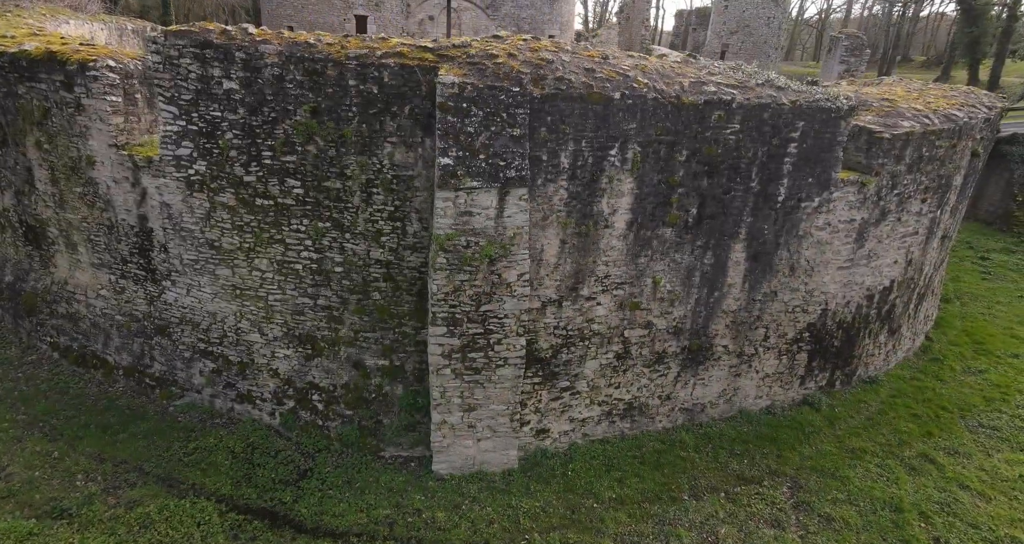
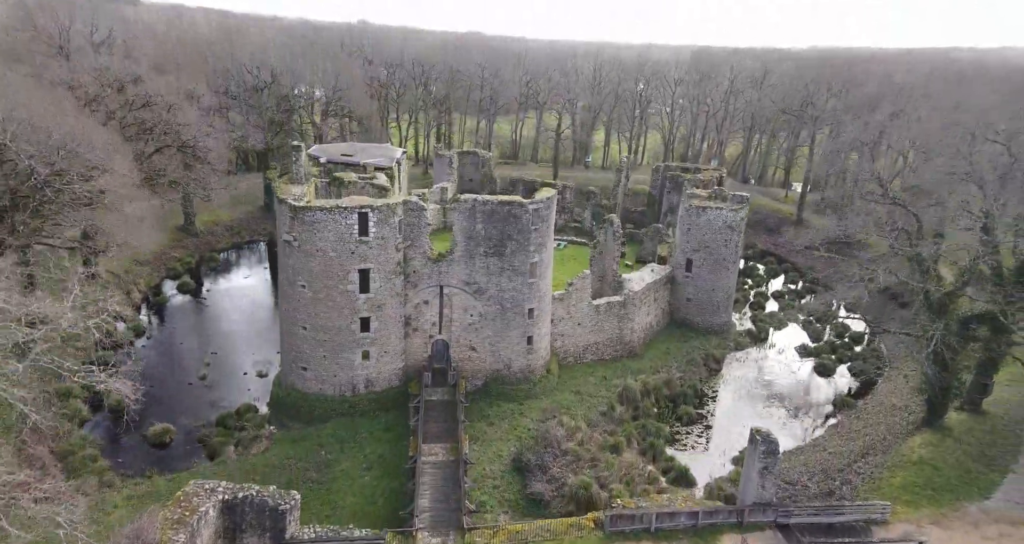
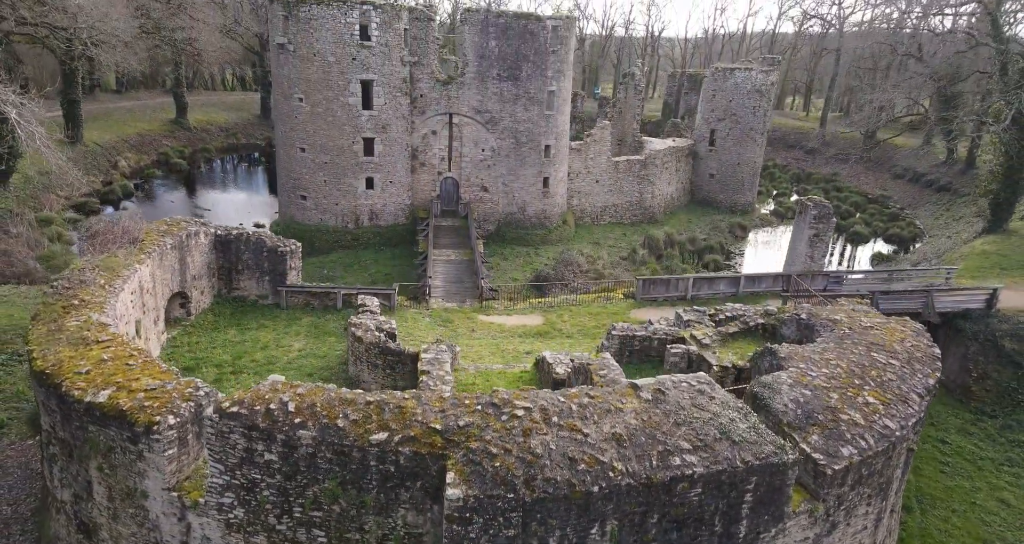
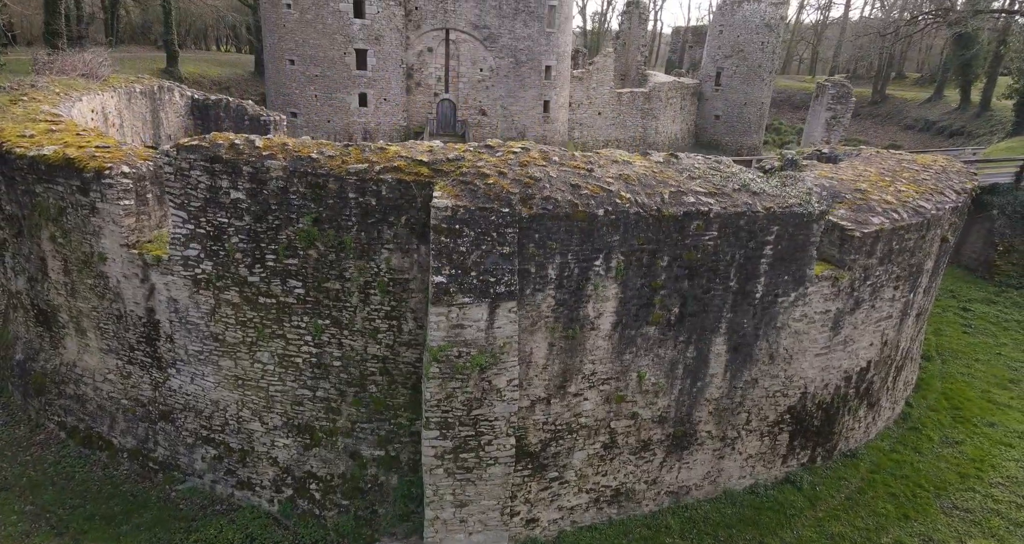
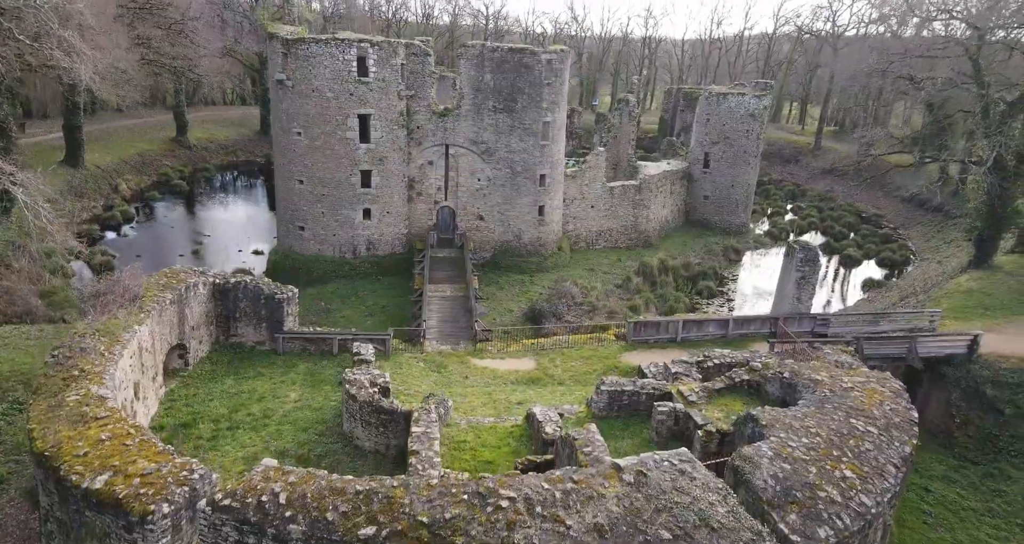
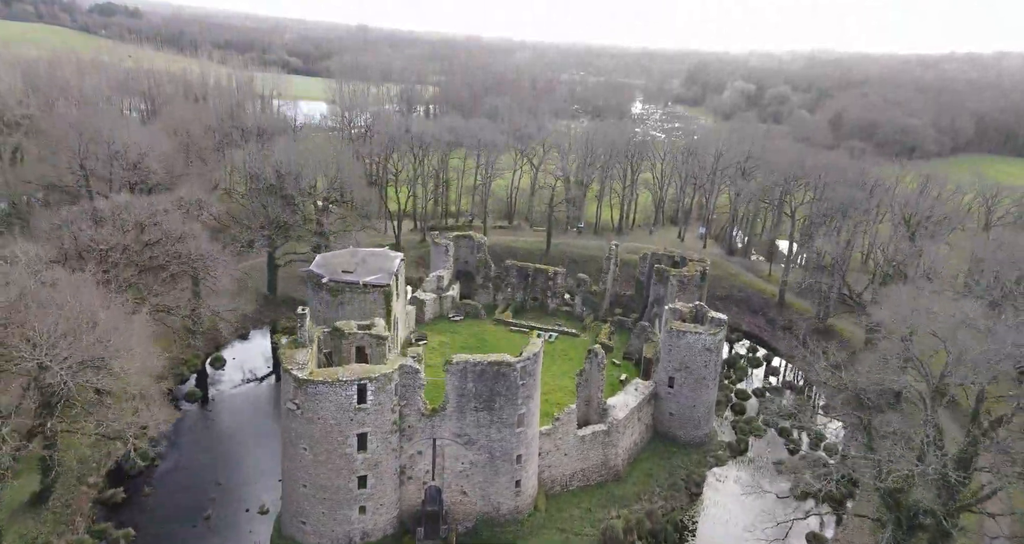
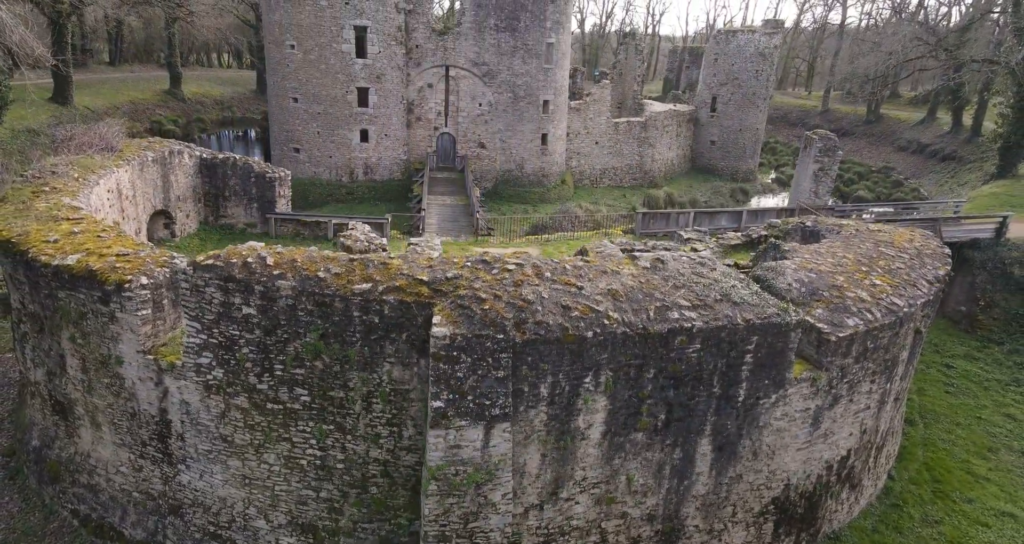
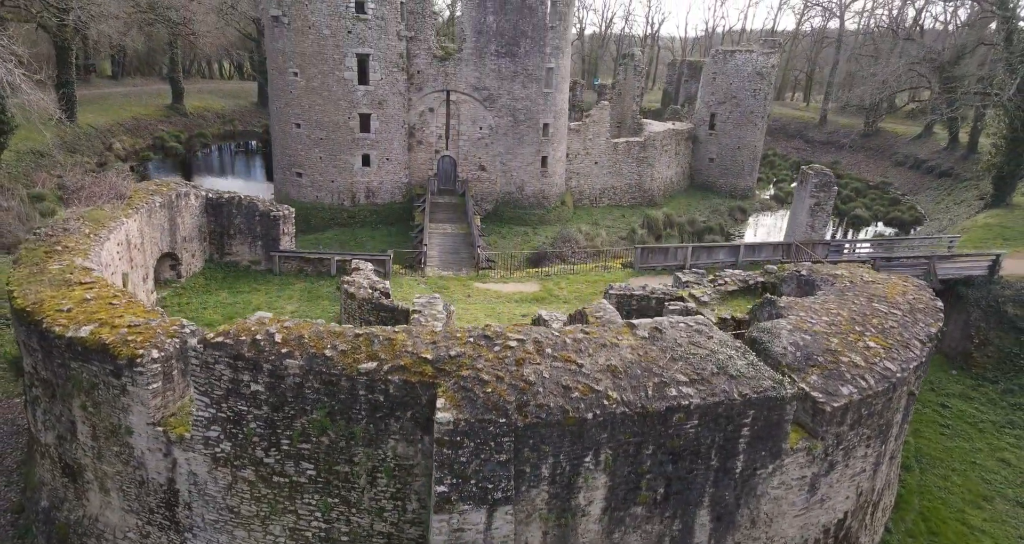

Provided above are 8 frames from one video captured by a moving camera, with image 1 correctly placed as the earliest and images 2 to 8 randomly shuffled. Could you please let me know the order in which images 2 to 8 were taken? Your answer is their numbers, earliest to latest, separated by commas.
4, 7, 8, 3, 5, 2, 6
